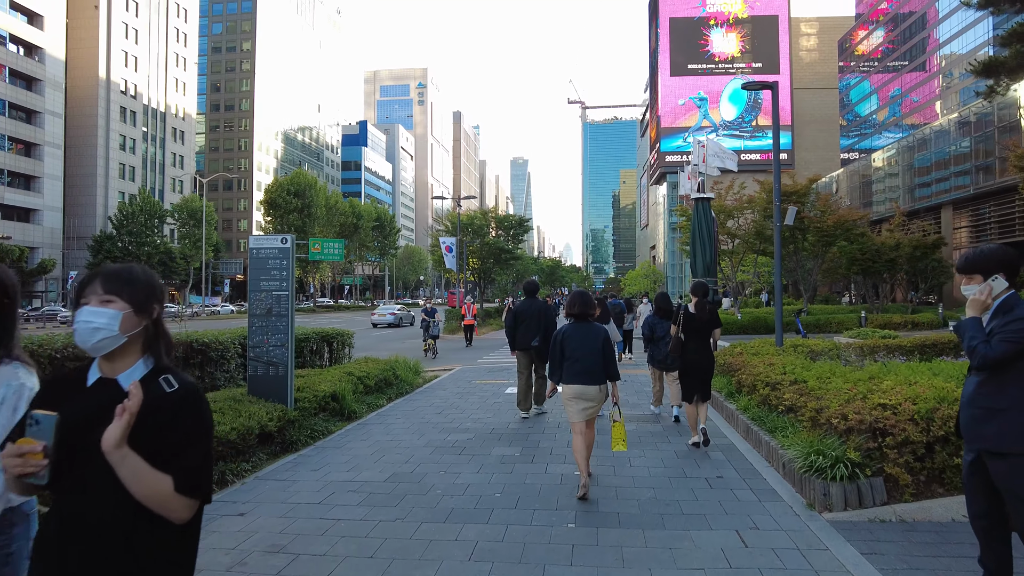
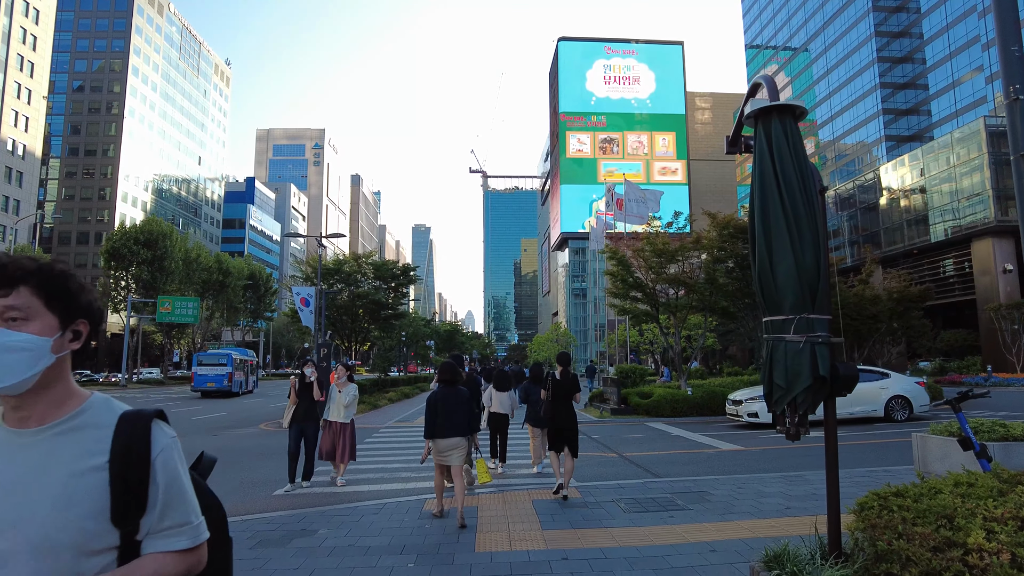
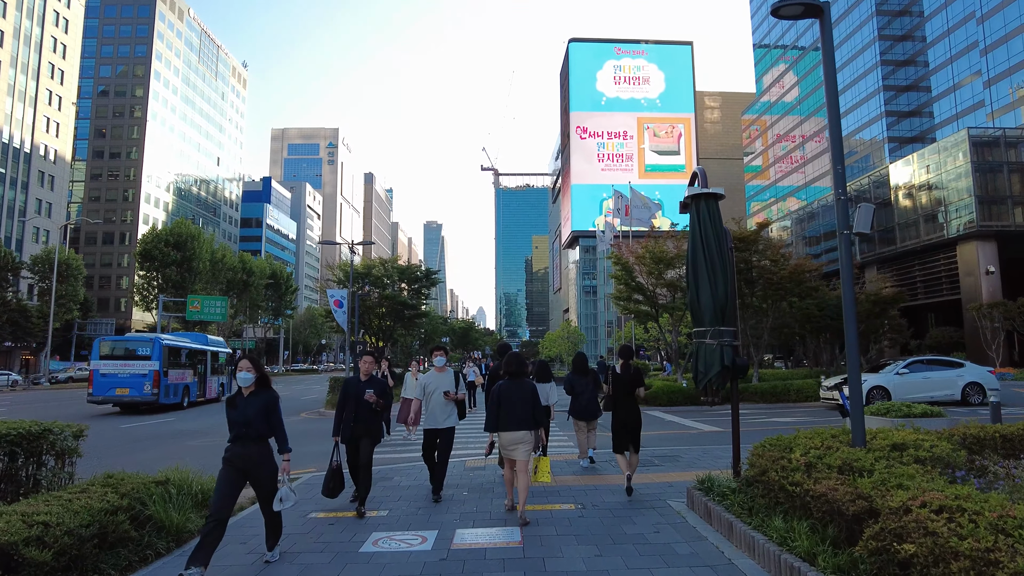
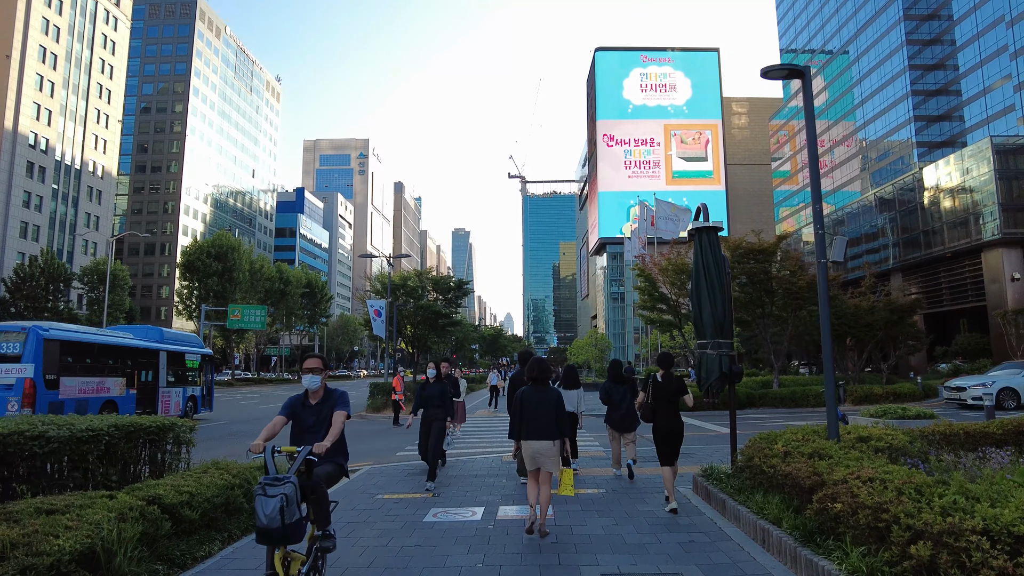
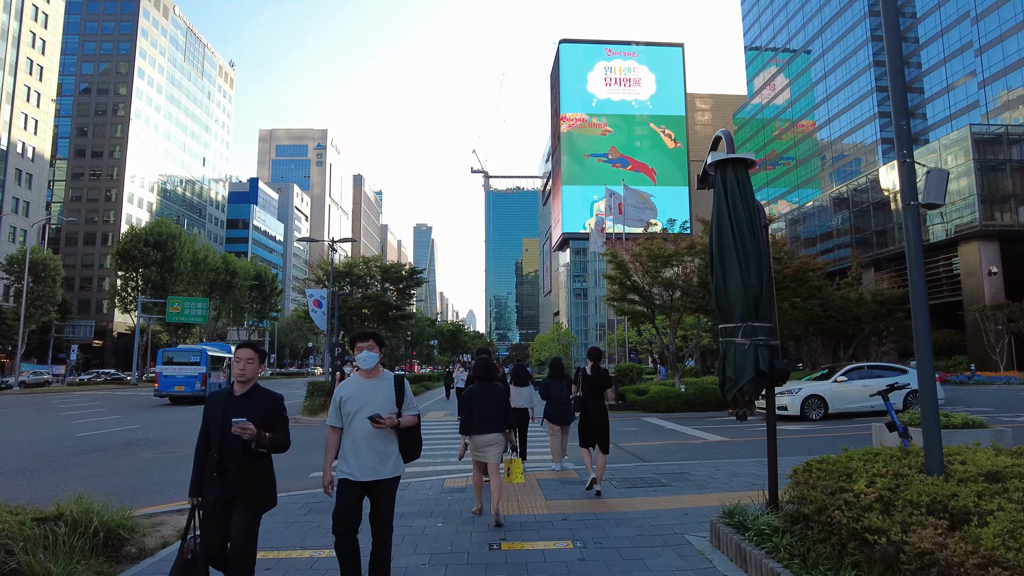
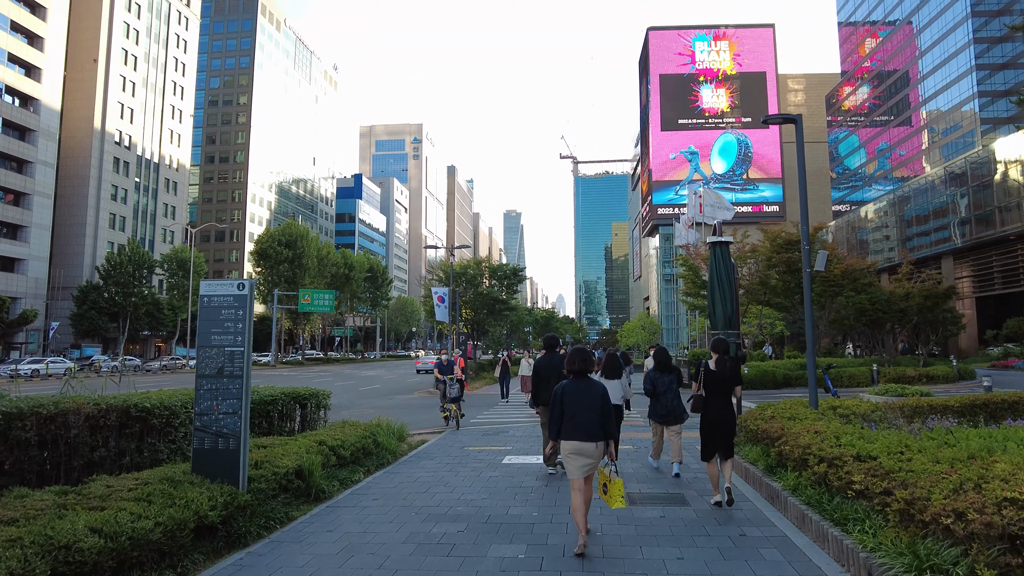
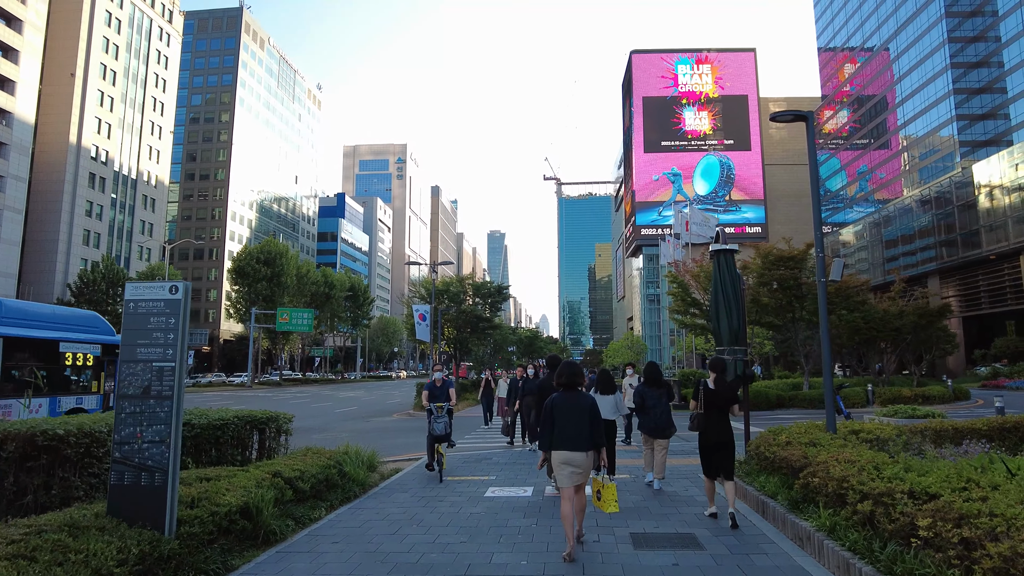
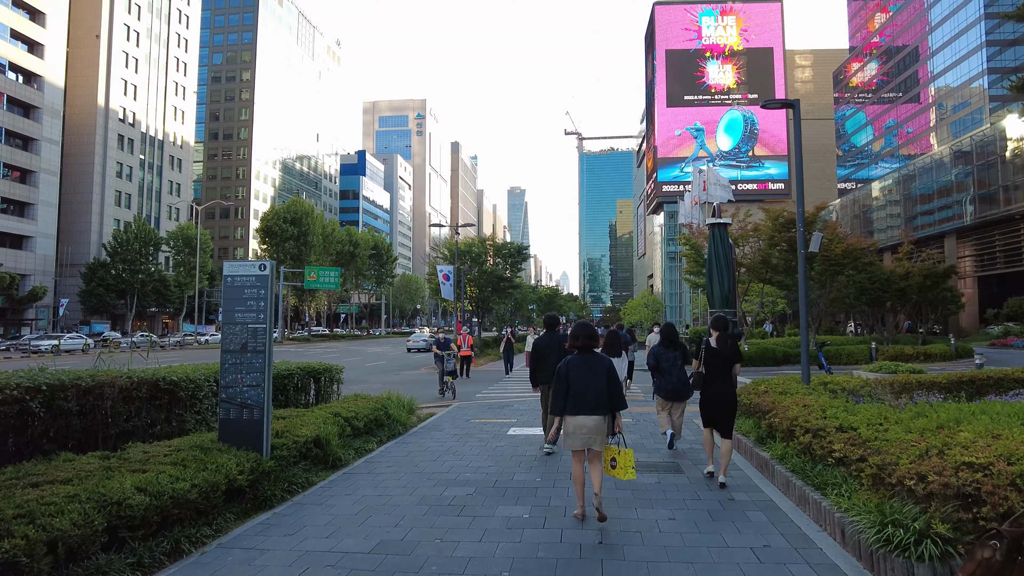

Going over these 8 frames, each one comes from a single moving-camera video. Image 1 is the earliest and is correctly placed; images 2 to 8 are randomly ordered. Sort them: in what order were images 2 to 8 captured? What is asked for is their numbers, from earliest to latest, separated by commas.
8, 6, 7, 4, 3, 5, 2
